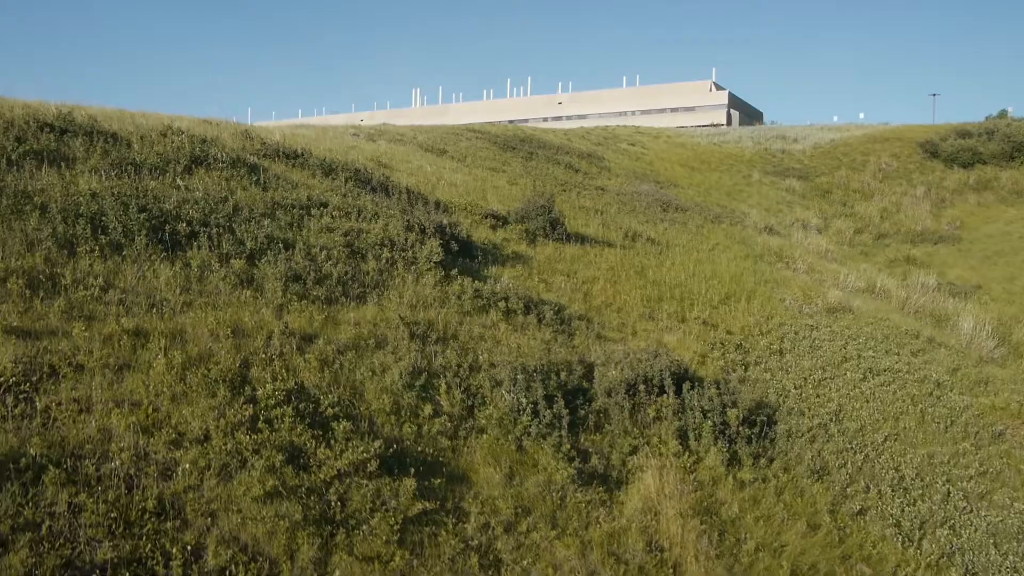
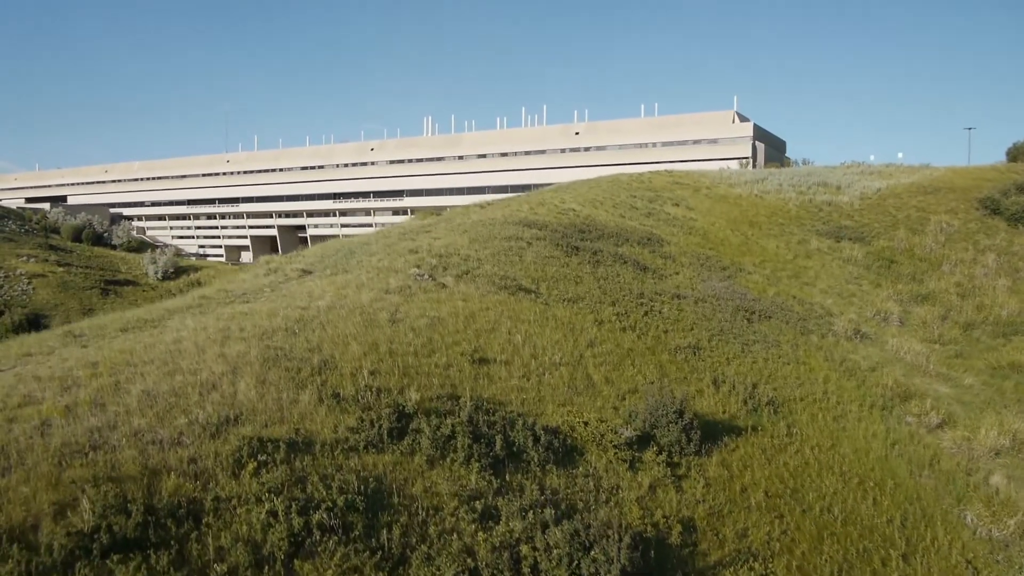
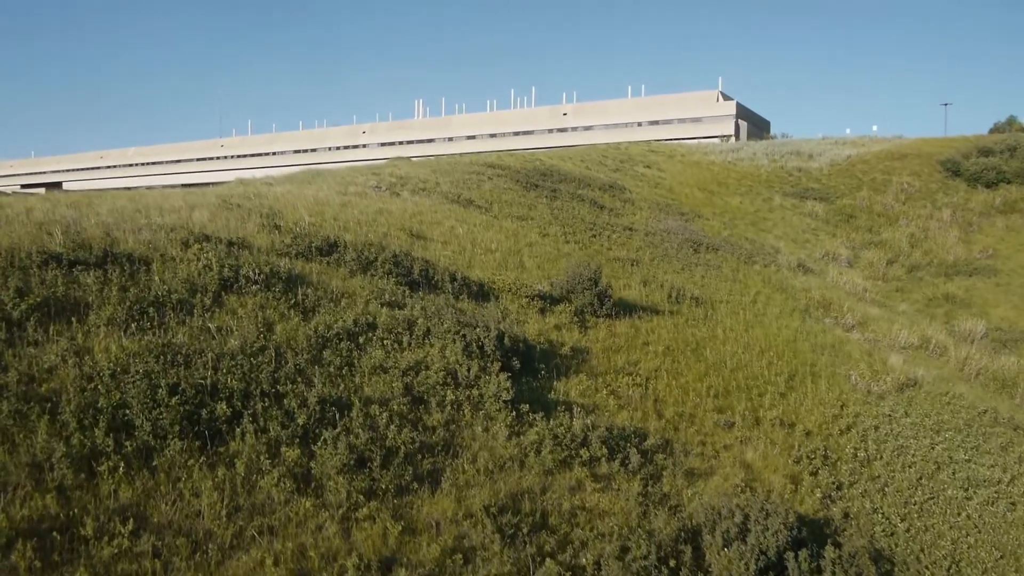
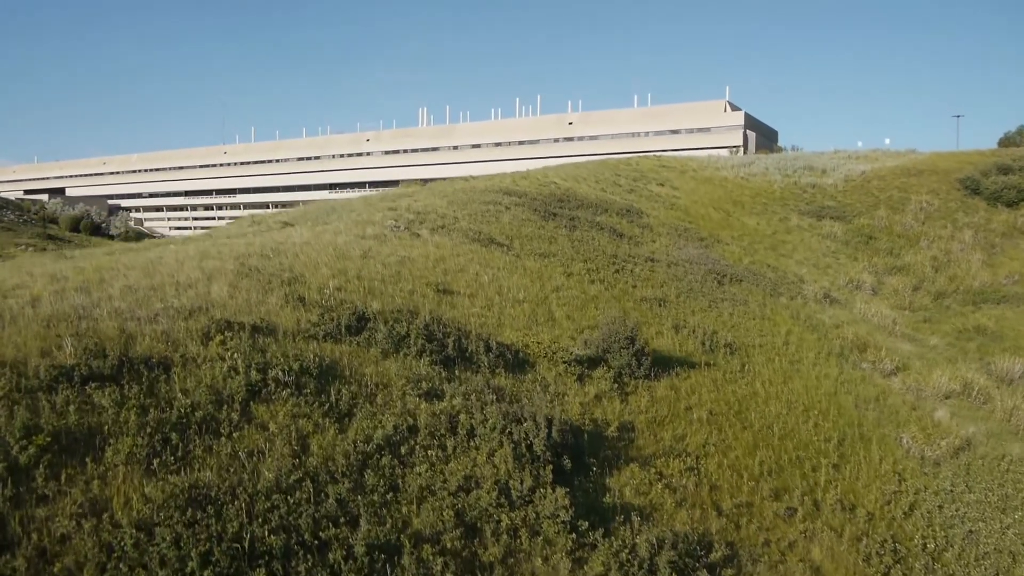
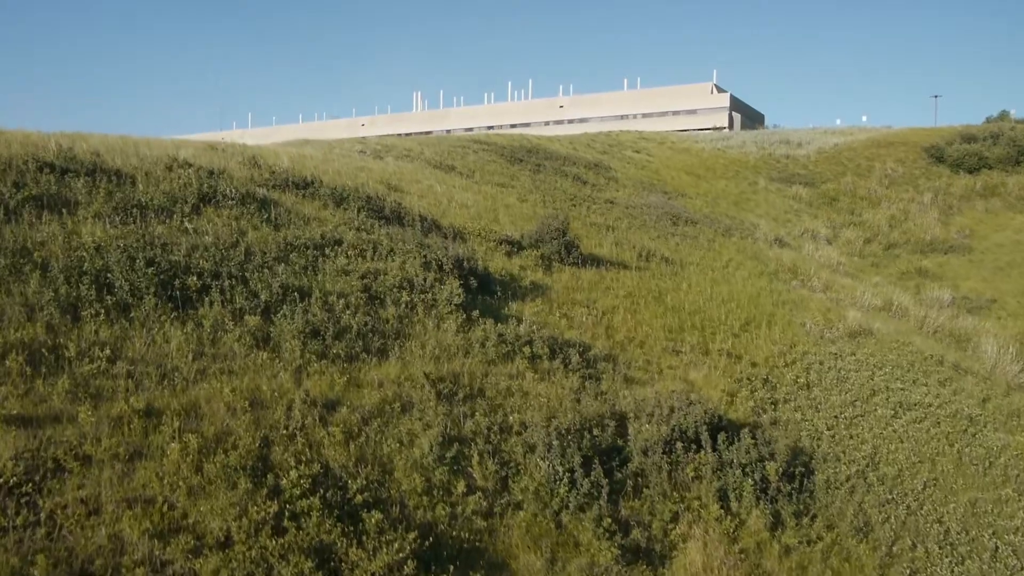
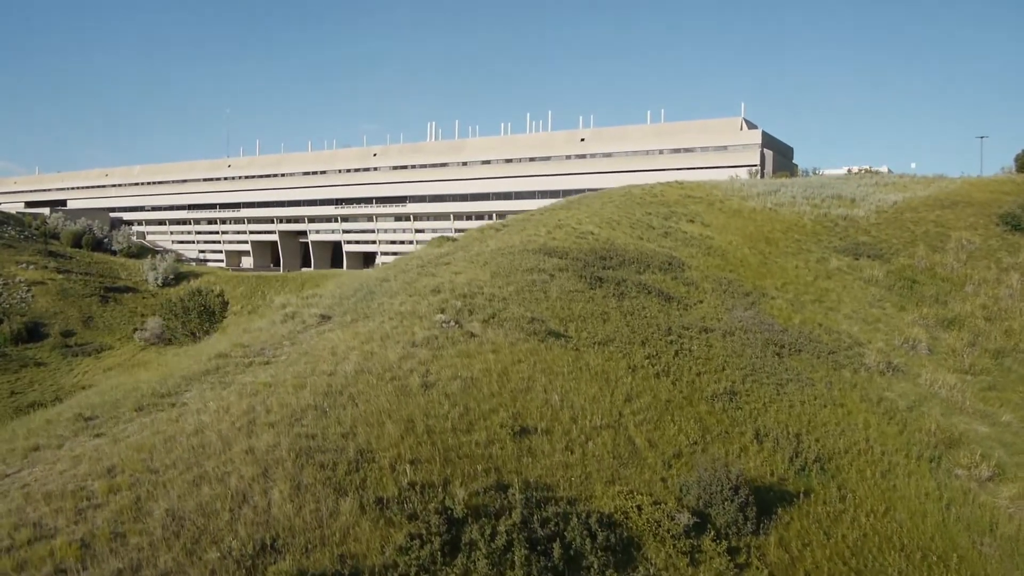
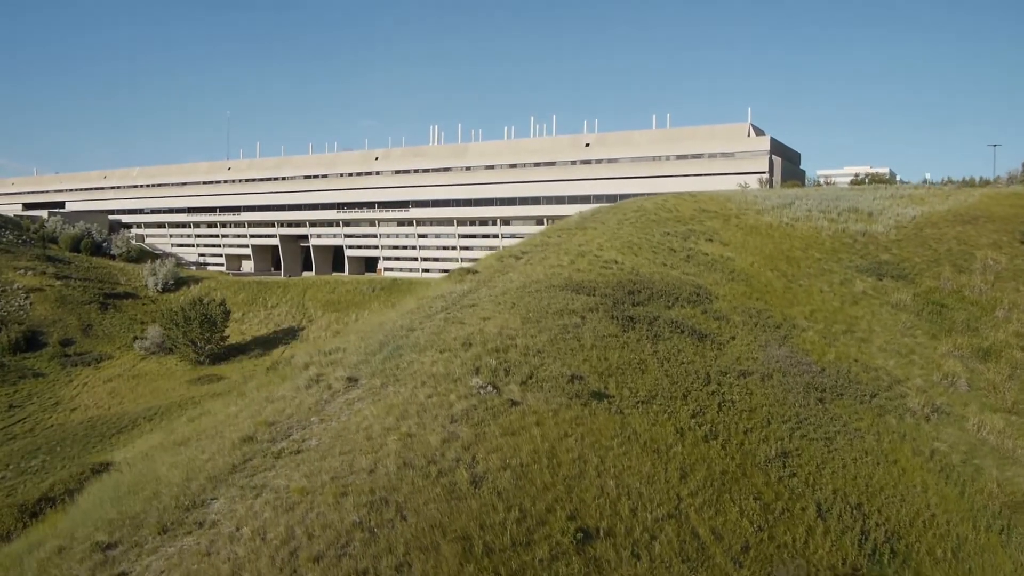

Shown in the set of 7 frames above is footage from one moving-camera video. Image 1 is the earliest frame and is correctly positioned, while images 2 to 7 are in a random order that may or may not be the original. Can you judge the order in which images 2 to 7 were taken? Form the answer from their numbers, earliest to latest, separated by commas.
5, 3, 4, 2, 6, 7
